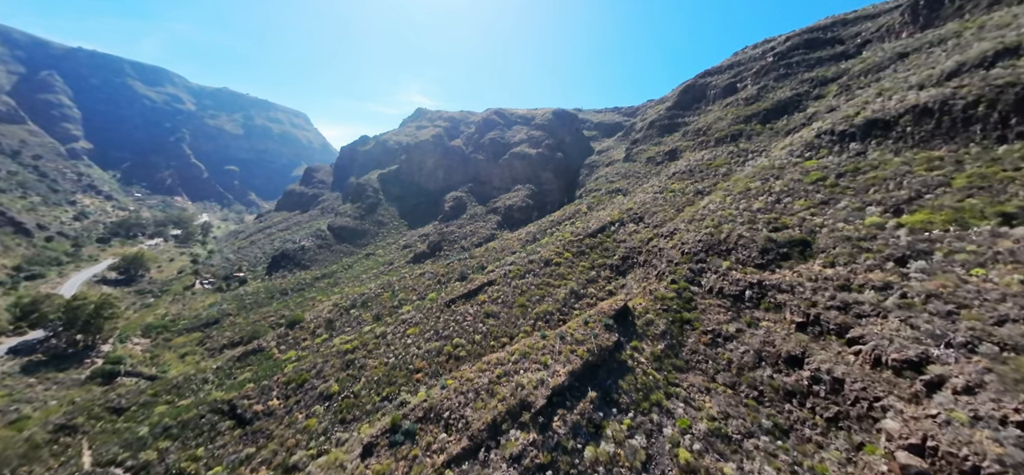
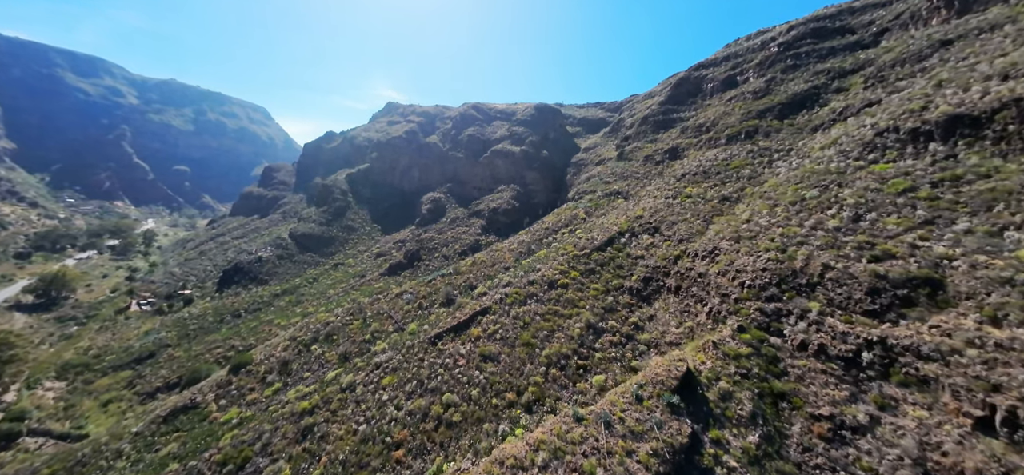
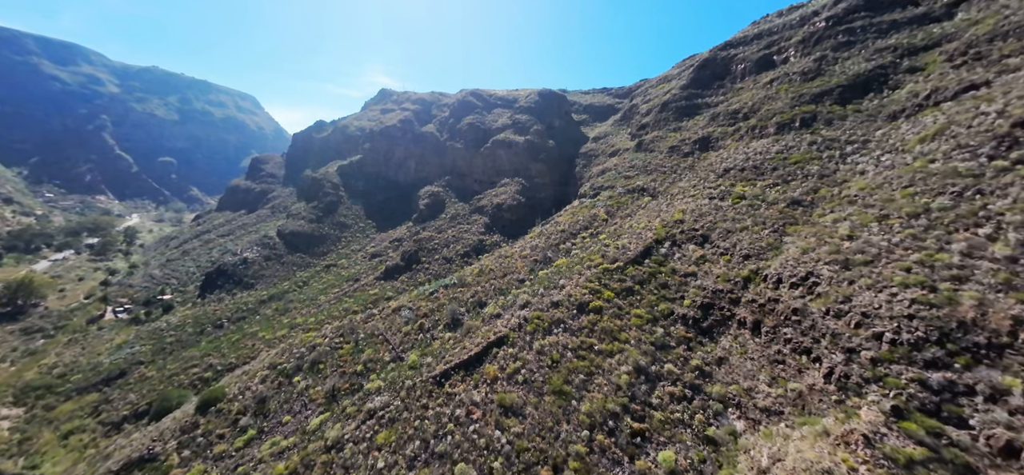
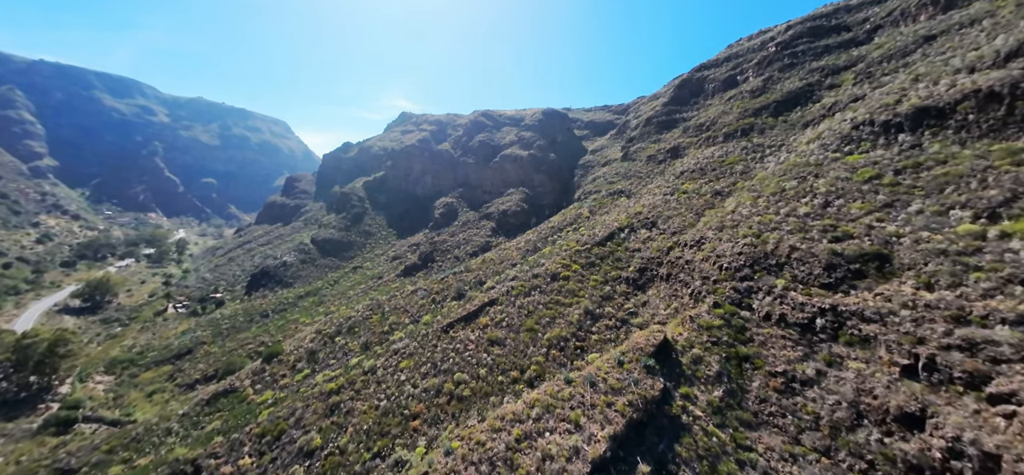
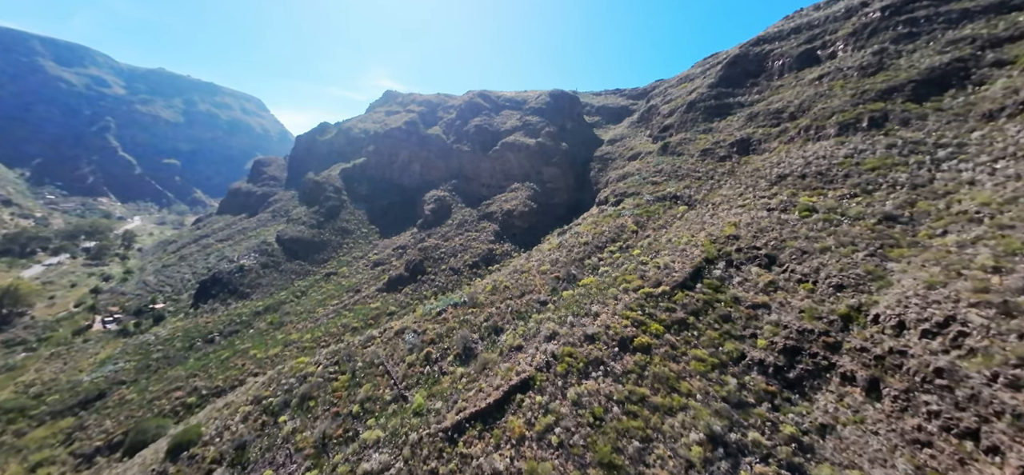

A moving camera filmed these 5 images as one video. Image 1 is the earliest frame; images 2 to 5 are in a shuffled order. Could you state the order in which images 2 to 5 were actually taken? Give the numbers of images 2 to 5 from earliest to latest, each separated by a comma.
4, 2, 3, 5
